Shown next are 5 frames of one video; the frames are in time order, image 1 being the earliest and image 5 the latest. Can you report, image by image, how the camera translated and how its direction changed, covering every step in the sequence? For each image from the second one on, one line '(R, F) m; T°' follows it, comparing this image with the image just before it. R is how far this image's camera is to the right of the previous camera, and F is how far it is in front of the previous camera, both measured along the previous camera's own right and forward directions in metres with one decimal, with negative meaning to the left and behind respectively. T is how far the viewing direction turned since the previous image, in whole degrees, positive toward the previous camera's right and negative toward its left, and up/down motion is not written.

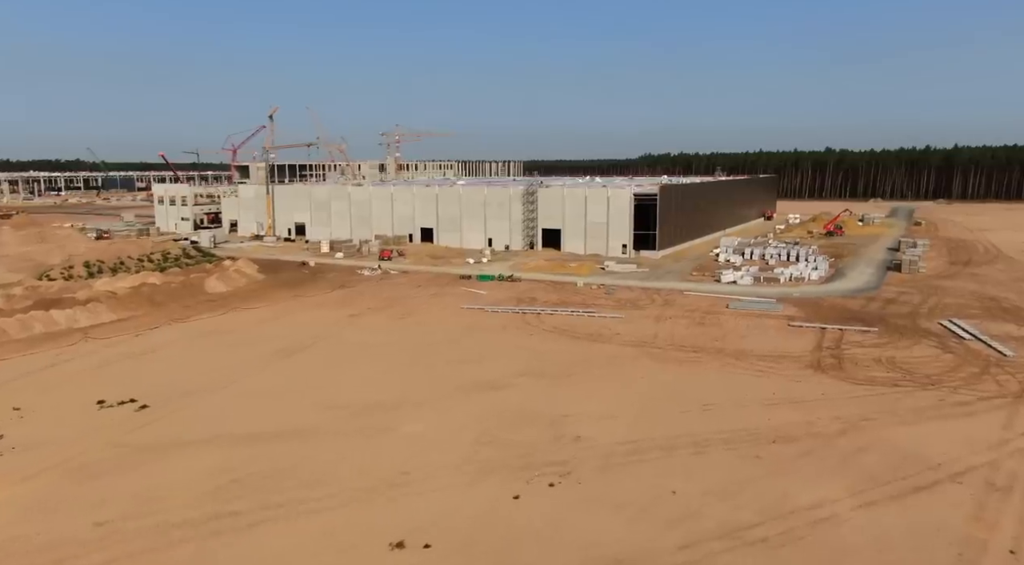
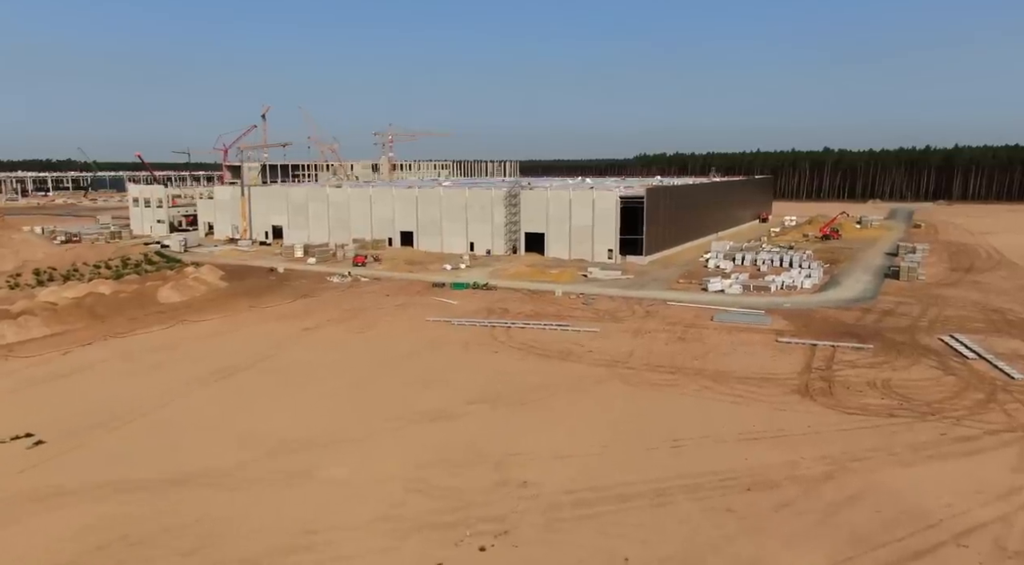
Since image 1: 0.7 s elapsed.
(+1.0, +1.7) m; 0°
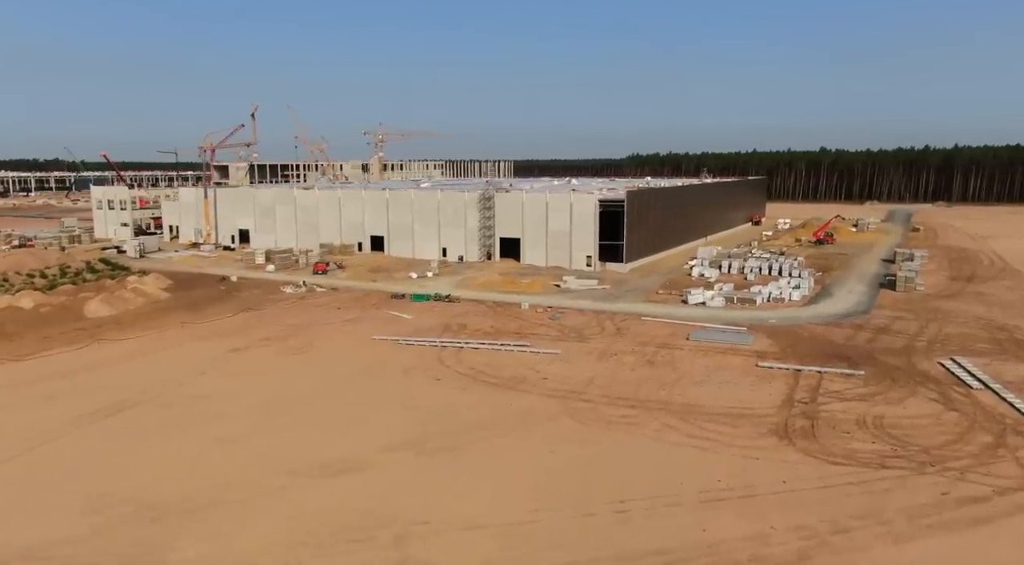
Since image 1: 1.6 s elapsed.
(+1.3, +2.2) m; 0°
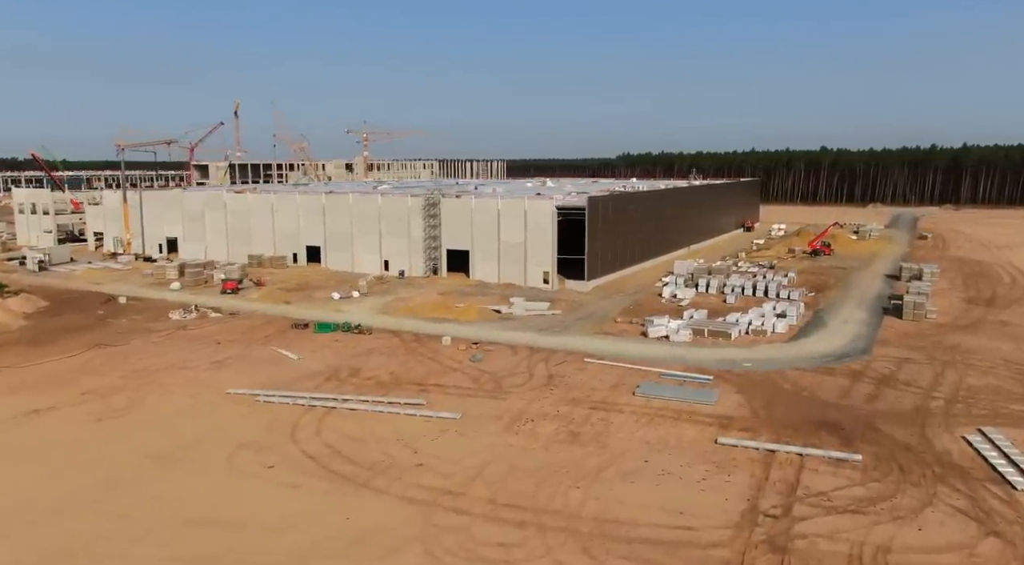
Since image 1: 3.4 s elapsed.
(+2.4, +4.8) m; 0°
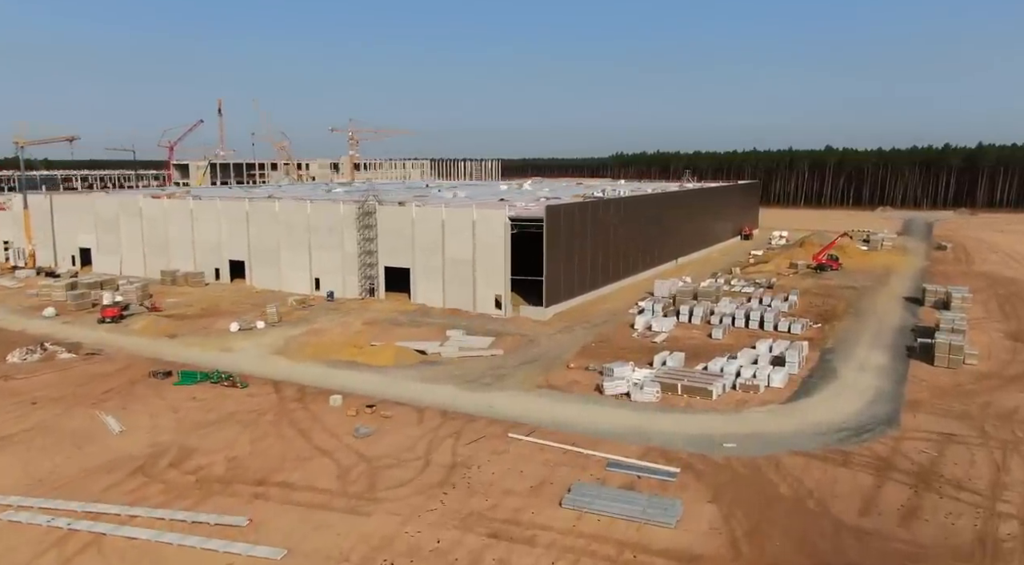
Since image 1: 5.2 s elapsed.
(+2.0, +5.1) m; 0°
